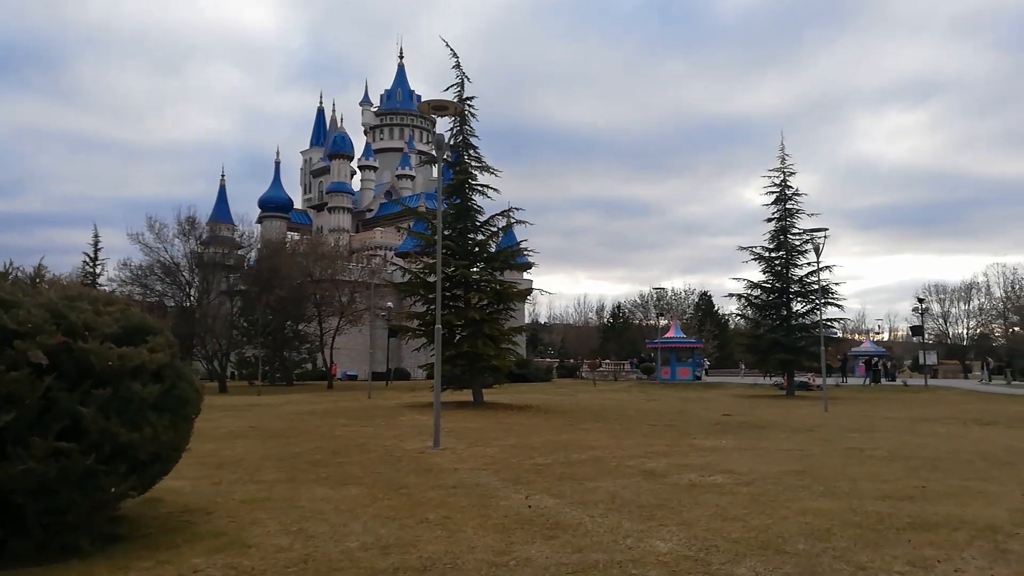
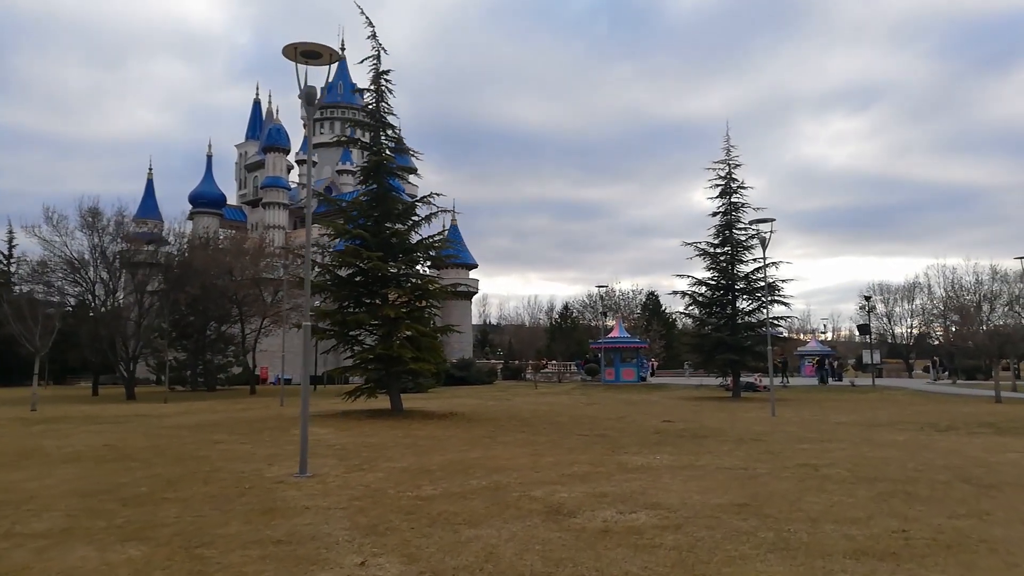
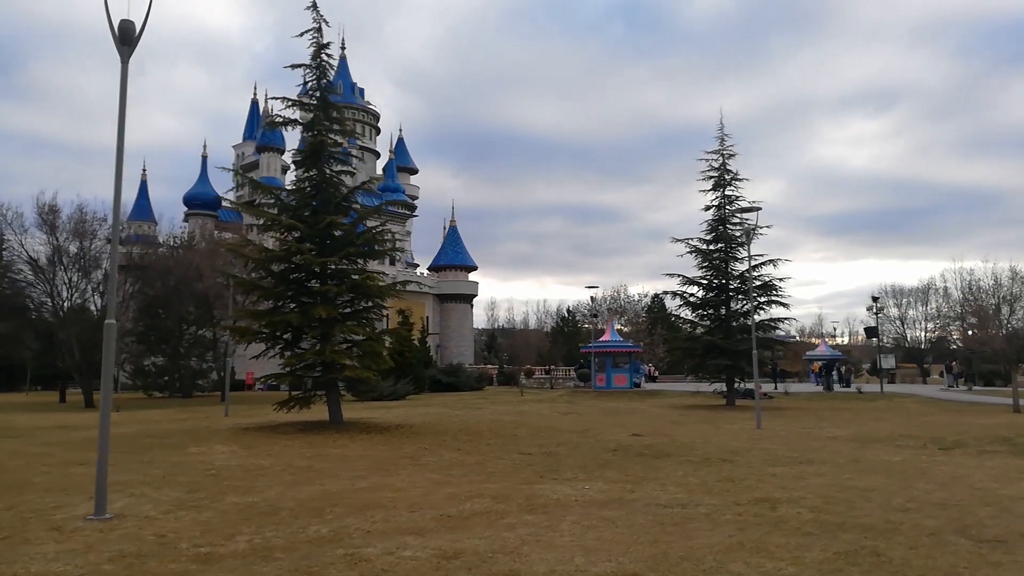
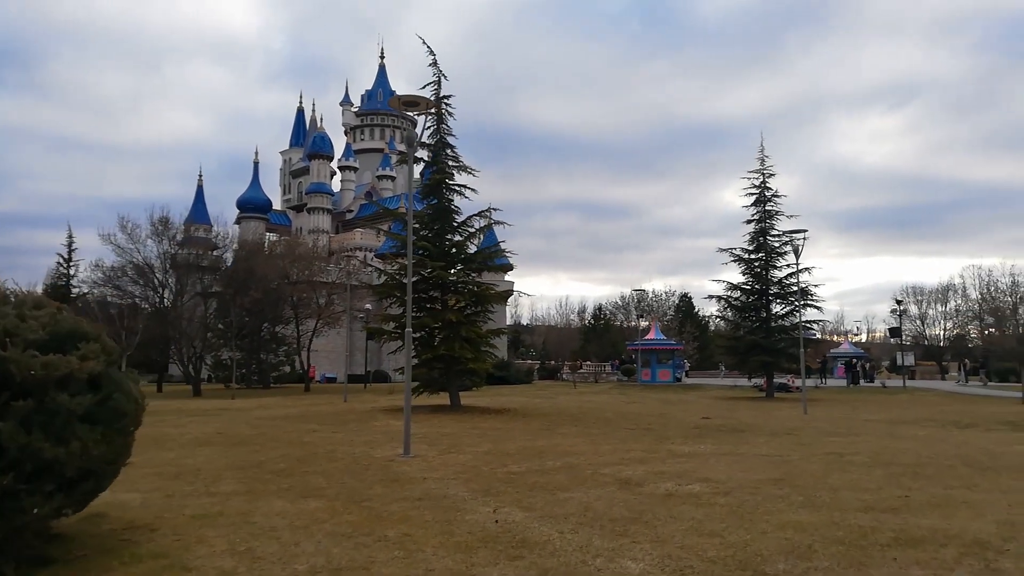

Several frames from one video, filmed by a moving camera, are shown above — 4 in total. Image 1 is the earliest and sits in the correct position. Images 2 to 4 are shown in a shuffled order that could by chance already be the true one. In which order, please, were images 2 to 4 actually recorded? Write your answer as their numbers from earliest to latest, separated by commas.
4, 2, 3
